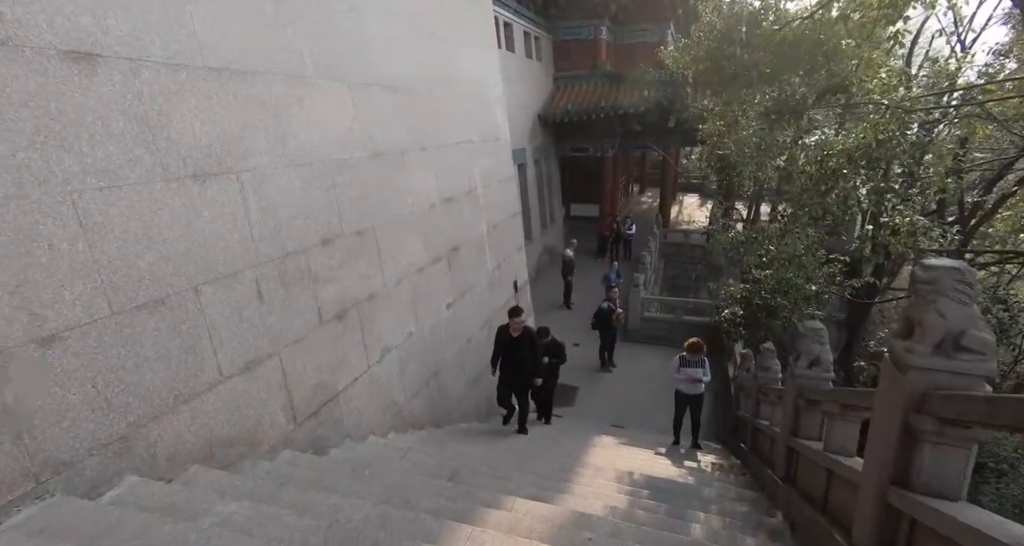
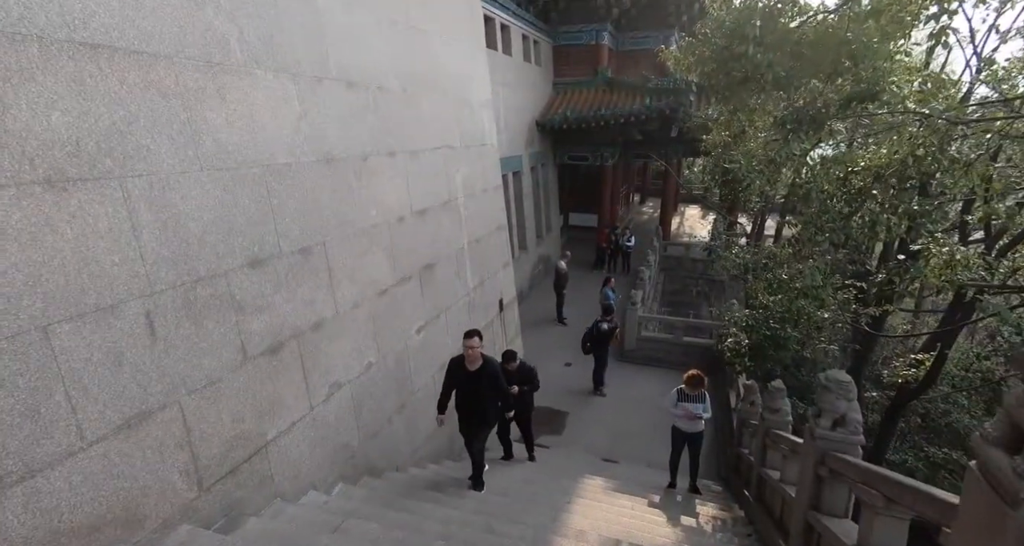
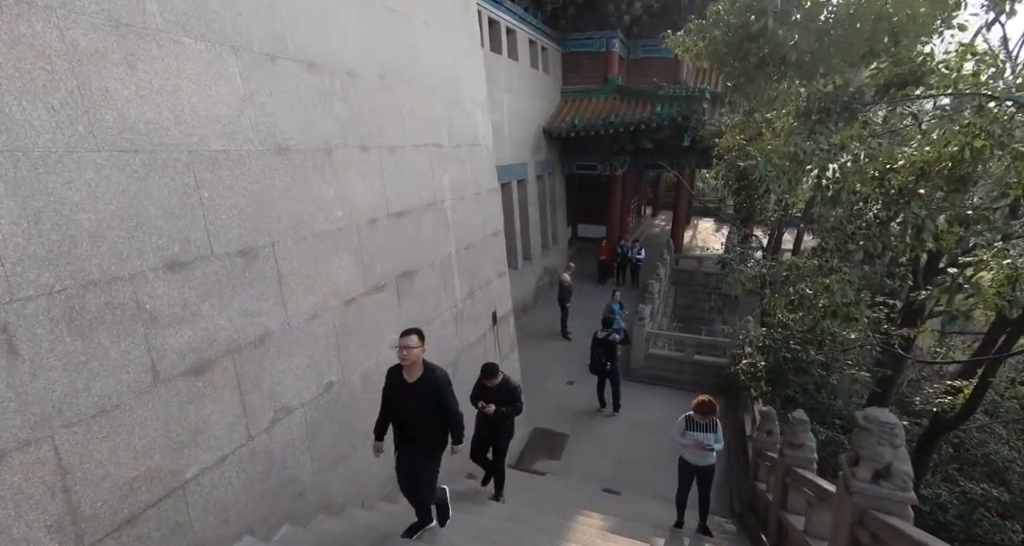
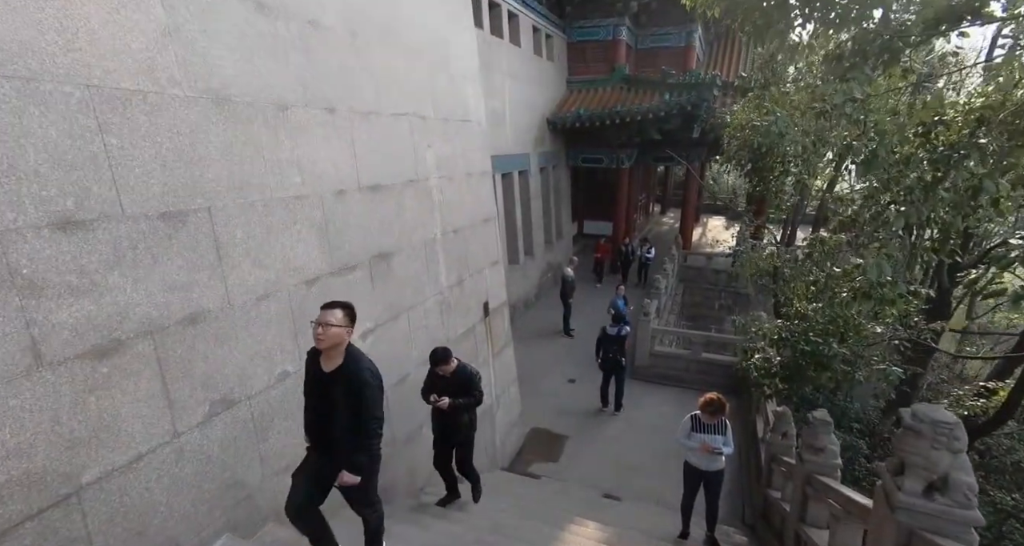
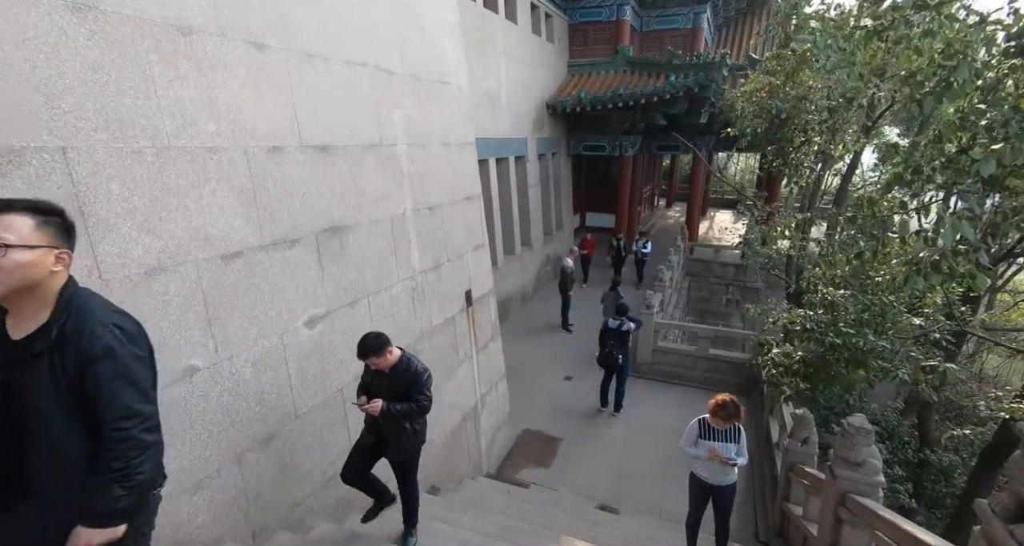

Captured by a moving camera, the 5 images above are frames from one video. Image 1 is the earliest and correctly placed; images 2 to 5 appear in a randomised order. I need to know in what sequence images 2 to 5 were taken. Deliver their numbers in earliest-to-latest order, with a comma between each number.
2, 3, 4, 5
